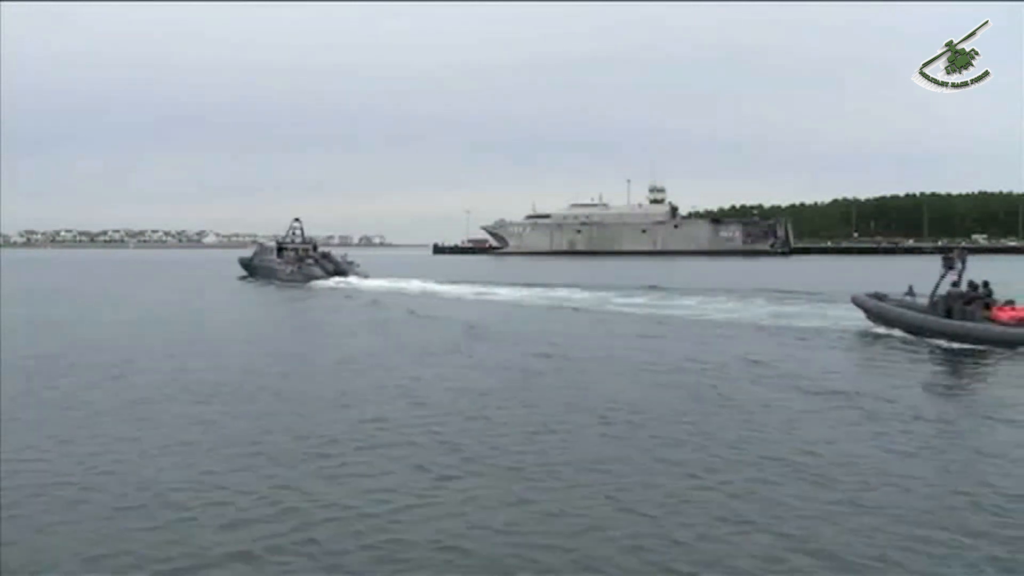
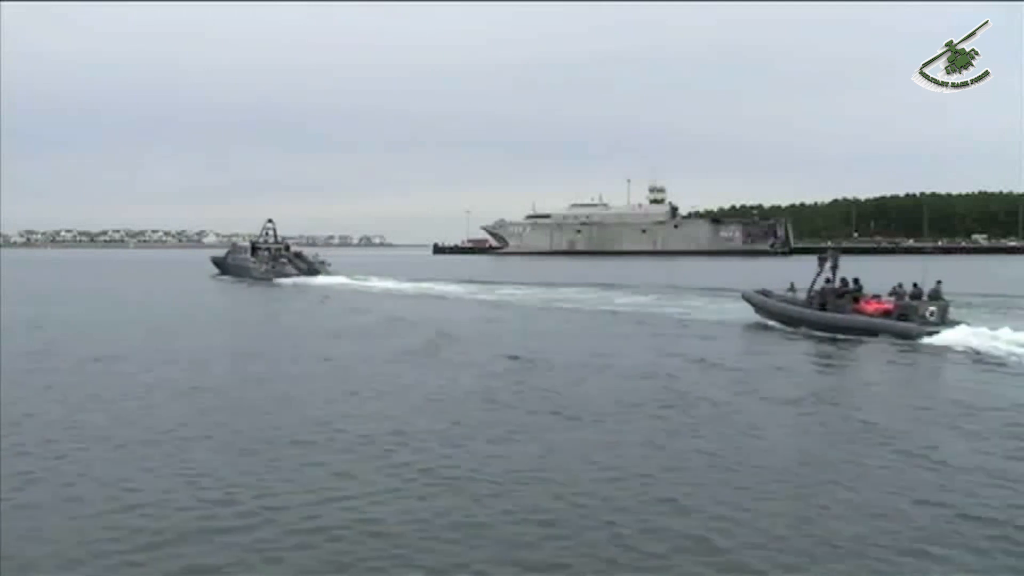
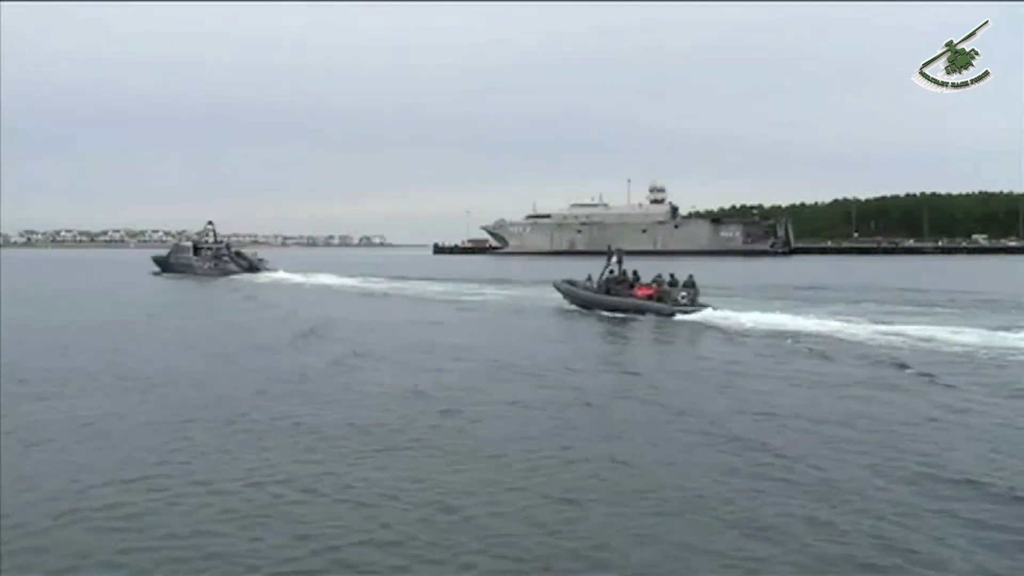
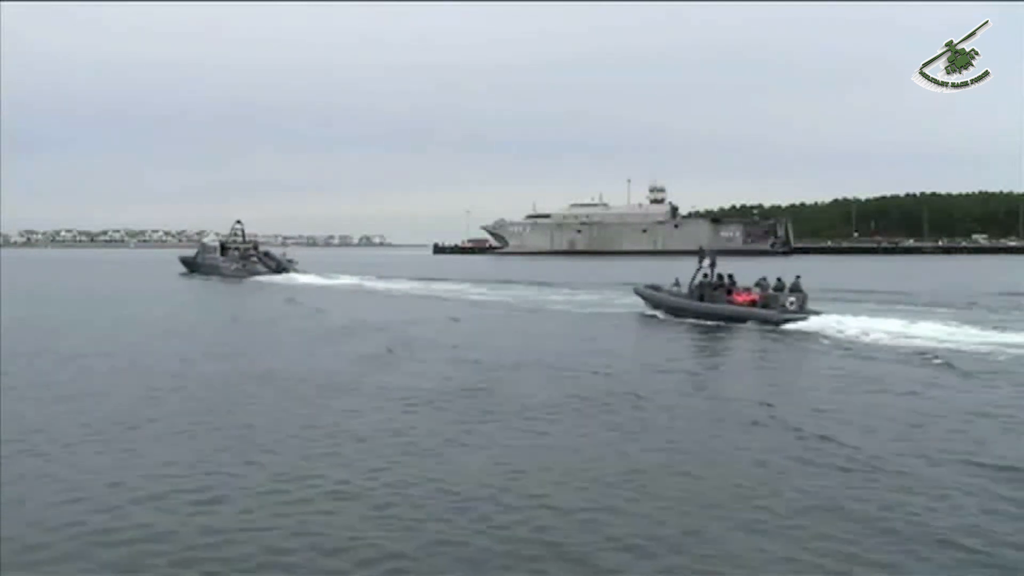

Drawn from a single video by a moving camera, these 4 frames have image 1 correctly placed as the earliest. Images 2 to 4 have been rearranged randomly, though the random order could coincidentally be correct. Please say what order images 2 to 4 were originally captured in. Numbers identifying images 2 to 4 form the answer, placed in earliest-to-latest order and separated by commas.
2, 4, 3
